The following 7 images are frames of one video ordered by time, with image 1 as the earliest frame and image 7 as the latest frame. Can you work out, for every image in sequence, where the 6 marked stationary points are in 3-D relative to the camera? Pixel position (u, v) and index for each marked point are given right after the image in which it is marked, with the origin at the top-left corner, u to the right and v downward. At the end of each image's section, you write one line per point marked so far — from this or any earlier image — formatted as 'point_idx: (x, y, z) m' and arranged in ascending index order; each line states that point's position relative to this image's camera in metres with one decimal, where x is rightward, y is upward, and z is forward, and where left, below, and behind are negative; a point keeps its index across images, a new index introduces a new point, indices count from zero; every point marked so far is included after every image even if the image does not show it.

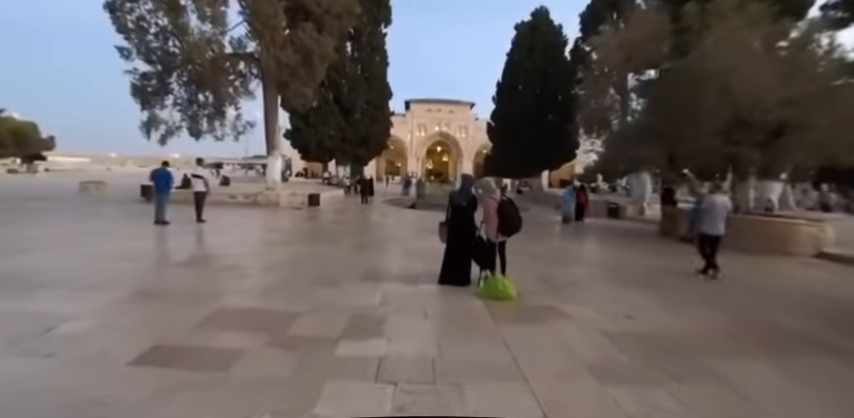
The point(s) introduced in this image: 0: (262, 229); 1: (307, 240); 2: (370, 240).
0: (-5.9, -0.7, +14.6) m
1: (-3.5, -0.9, +11.8) m
2: (-1.7, -0.9, +11.4) m
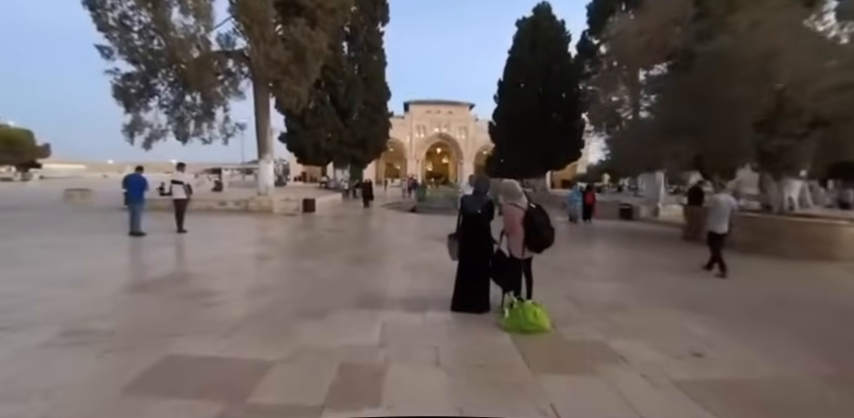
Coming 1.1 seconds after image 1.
0: (-5.8, -1.0, +13.4) m
1: (-3.4, -1.1, +10.5) m
2: (-1.6, -1.1, +10.2) m
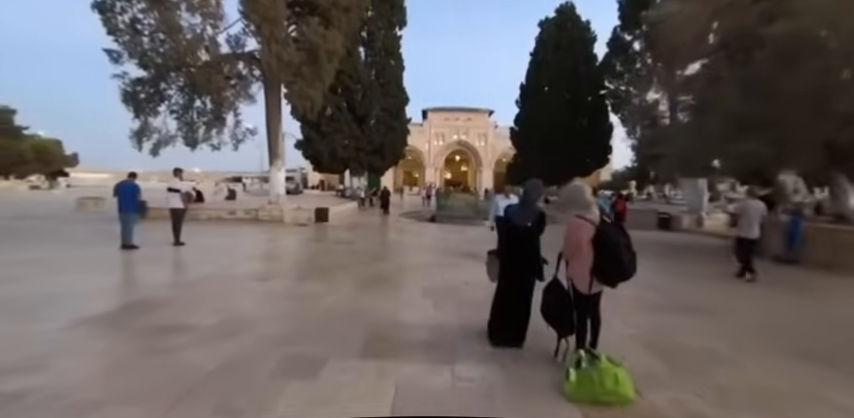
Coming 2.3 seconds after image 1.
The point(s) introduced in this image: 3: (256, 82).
0: (-5.1, -1.3, +12.2) m
1: (-2.9, -1.4, +9.2) m
2: (-1.1, -1.3, +8.8) m
3: (-8.4, +6.2, +20.0) m
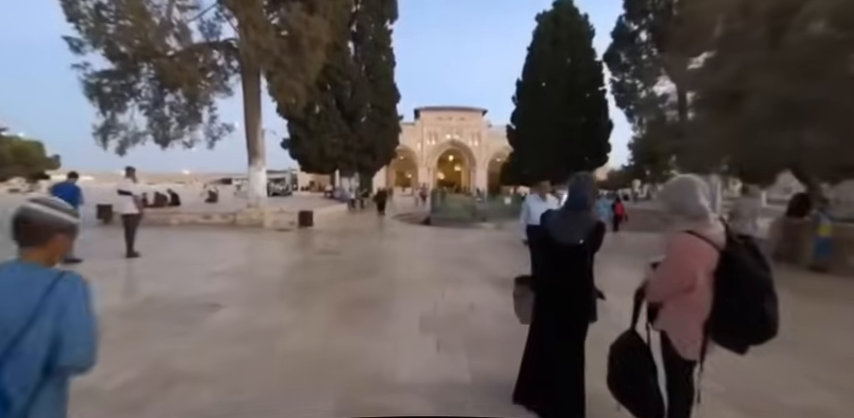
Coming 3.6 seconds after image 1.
0: (-5.2, -1.4, +10.6) m
1: (-2.9, -1.5, +7.6) m
2: (-1.1, -1.4, +7.2) m
3: (-8.7, +6.0, +18.4) m
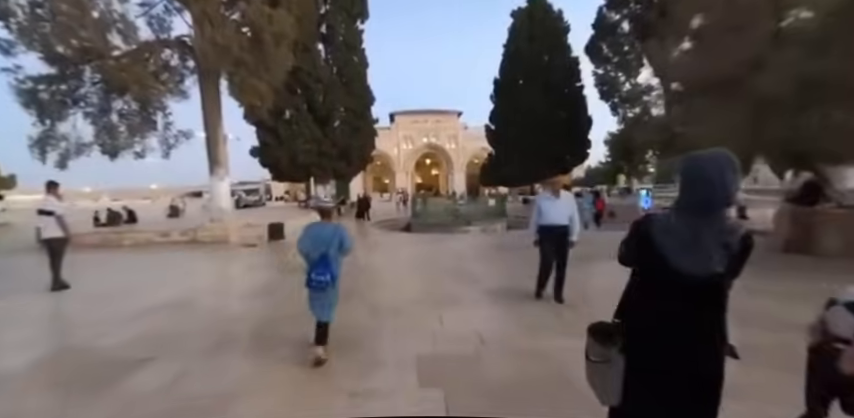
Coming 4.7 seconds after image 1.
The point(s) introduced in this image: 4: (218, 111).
0: (-5.5, -1.8, +9.0) m
1: (-3.0, -1.7, +6.2) m
2: (-1.2, -1.6, +5.9) m
3: (-9.7, +5.4, +16.7) m
4: (-8.3, +3.9, +16.3) m
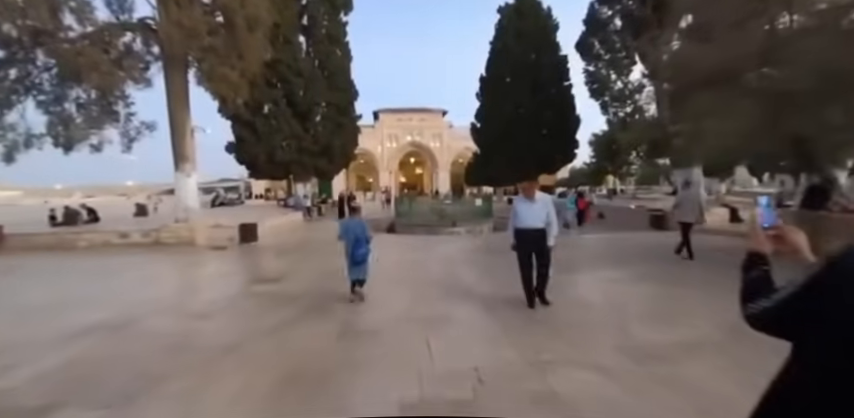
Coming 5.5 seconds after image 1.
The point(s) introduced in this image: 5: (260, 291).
0: (-5.8, -1.8, +7.9) m
1: (-3.2, -1.7, +5.1) m
2: (-1.4, -1.6, +4.9) m
3: (-10.2, +5.5, +15.4) m
4: (-8.8, +4.0, +15.0) m
5: (-3.0, -1.6, +7.6) m
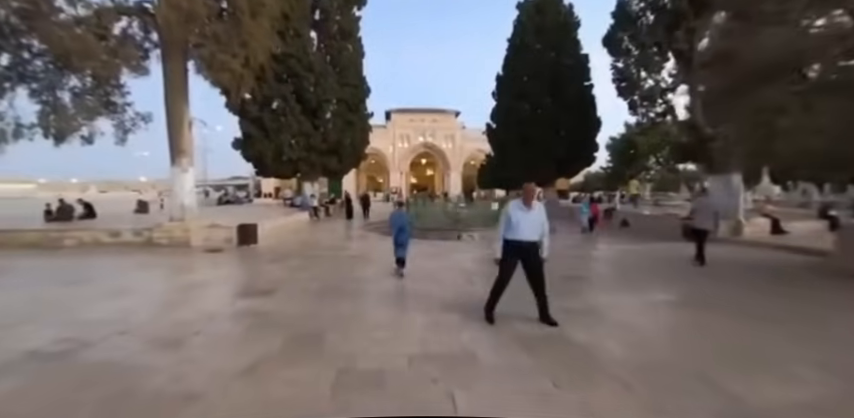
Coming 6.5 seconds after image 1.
0: (-5.5, -1.7, +6.8) m
1: (-3.0, -1.8, +4.0) m
2: (-1.2, -1.7, +3.7) m
3: (-9.6, +5.6, +14.4) m
4: (-8.3, +4.0, +14.0) m
5: (-2.7, -1.7, +6.4) m
